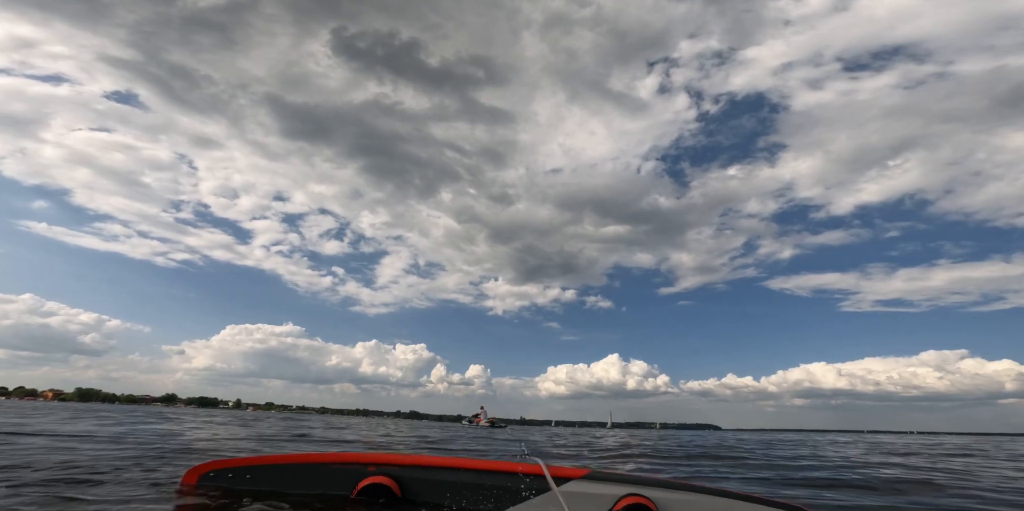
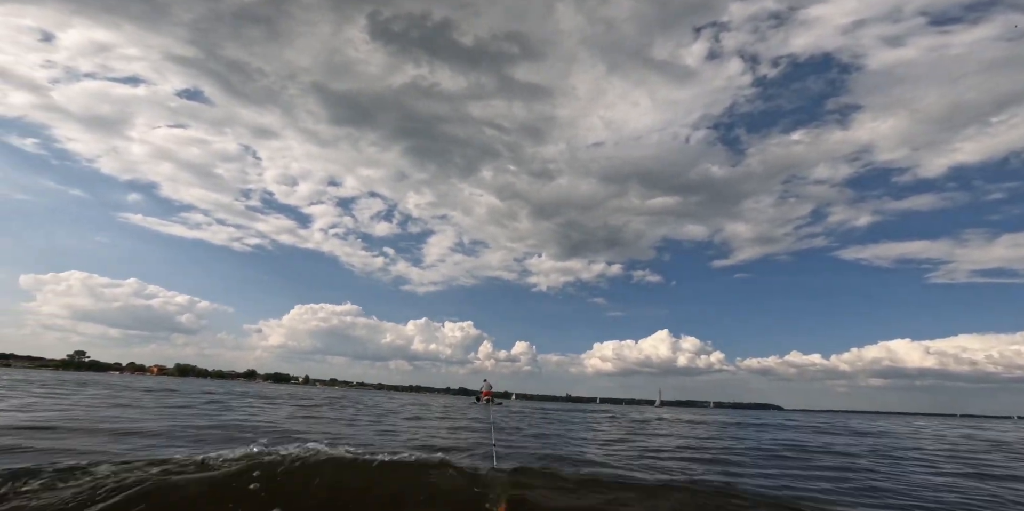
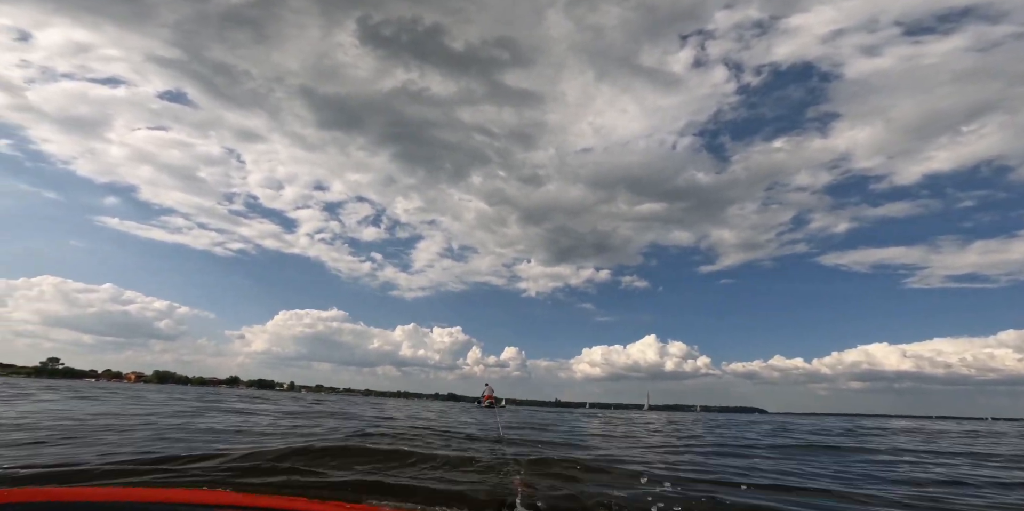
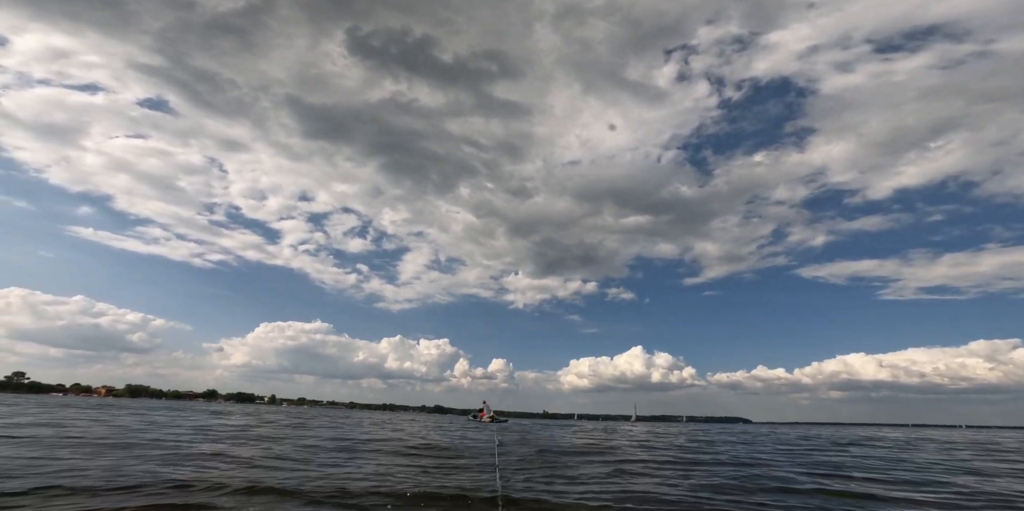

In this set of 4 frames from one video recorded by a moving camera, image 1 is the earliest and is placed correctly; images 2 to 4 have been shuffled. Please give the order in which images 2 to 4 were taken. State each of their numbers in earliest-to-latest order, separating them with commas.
4, 3, 2
